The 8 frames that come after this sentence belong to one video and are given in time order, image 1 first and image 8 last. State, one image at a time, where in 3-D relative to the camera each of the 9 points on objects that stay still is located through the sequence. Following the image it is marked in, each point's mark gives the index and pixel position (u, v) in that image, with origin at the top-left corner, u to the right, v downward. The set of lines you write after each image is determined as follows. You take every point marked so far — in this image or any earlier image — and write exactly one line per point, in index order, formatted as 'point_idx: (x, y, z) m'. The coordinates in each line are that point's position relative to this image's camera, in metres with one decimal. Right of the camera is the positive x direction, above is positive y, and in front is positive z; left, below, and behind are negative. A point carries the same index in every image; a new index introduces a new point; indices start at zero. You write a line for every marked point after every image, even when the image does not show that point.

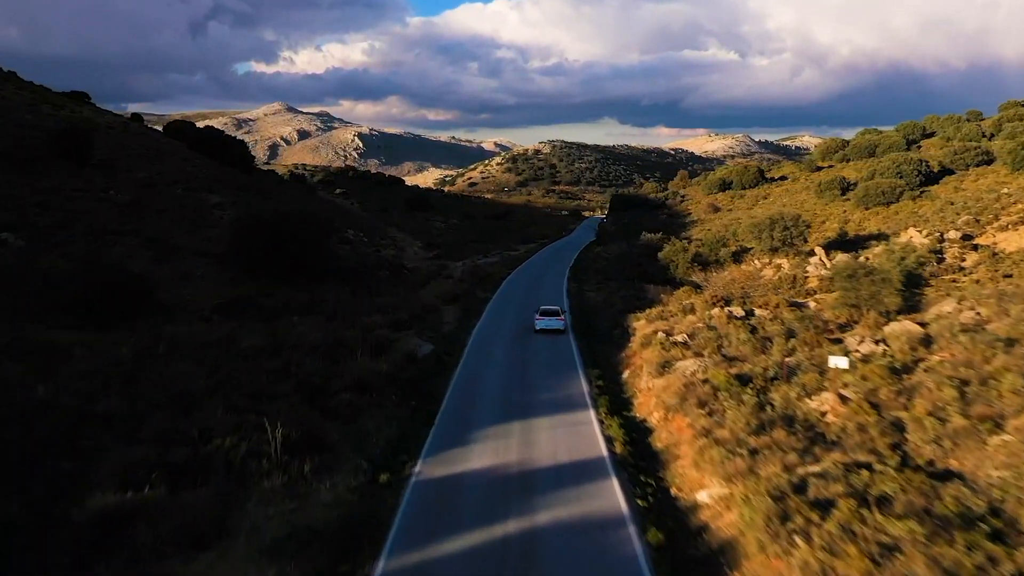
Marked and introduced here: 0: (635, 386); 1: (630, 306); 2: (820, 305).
0: (+1.4, -1.1, +10.0) m
1: (+2.2, -0.4, +16.5) m
2: (+4.8, -0.3, +13.2) m
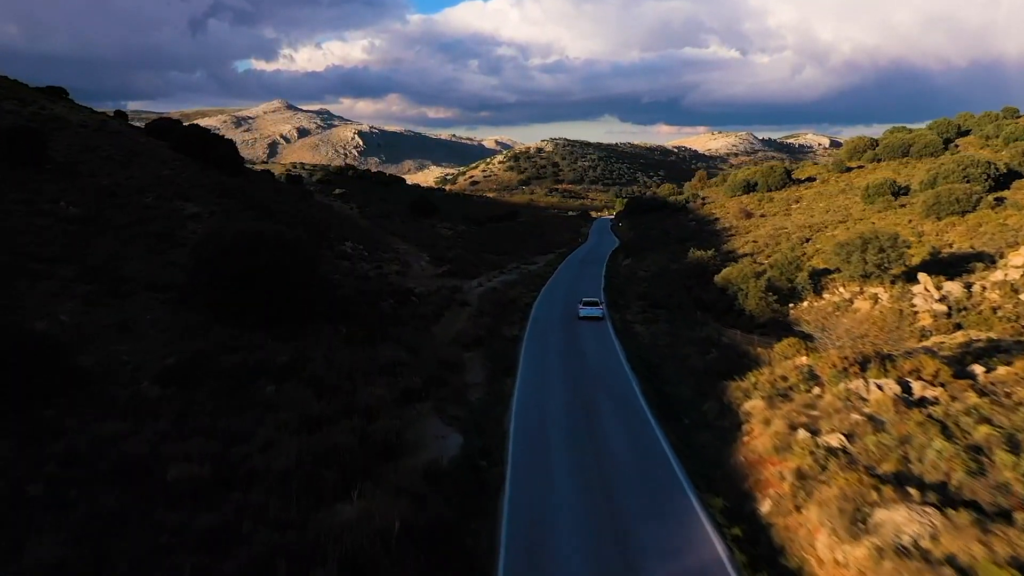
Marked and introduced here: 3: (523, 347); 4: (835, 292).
0: (+2.1, -1.9, +6.2) m
1: (+2.9, -1.1, +12.7) m
2: (+5.4, -1.0, +9.3) m
3: (+0.2, -1.0, +15.0) m
4: (+6.6, -0.1, +17.4) m
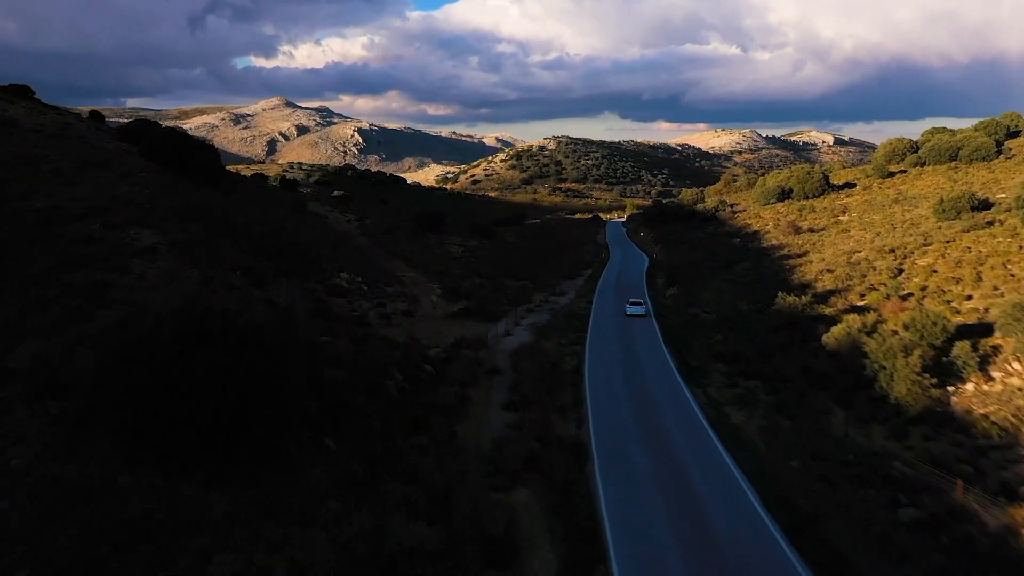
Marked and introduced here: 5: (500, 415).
0: (+2.9, -3.0, +1.4) m
1: (+3.7, -2.2, +8.0) m
2: (+6.2, -2.1, +4.6) m
3: (+1.0, -2.2, +10.3) m
4: (+7.3, -1.2, +12.6) m
5: (-0.2, -1.8, +12.4) m
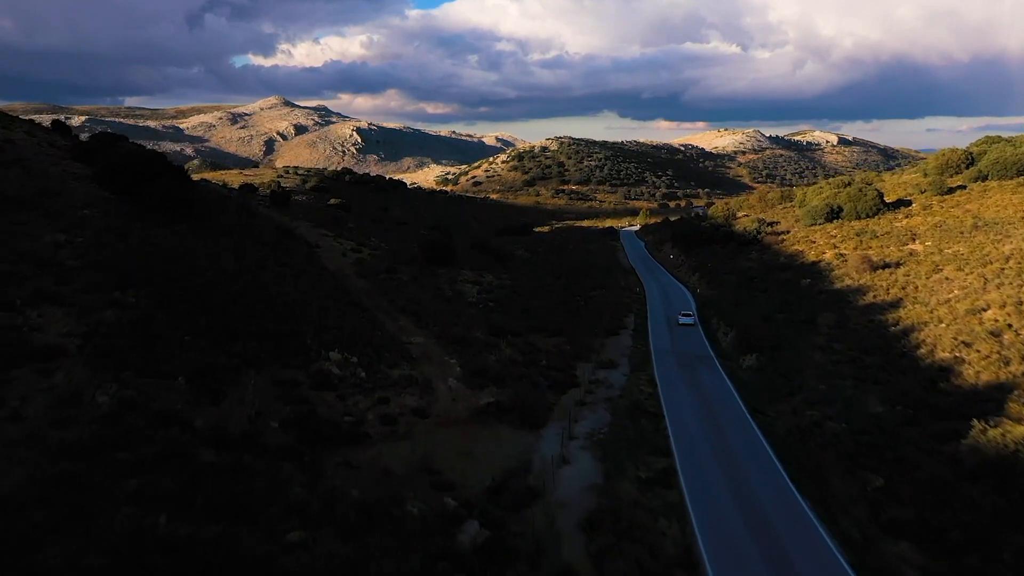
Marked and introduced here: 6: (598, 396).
0: (+3.8, -4.8, -4.1) m
1: (+4.6, -3.9, +2.4) m
2: (+7.2, -3.9, -0.9) m
3: (+1.9, -3.9, +4.7) m
4: (+8.3, -2.9, +7.1) m
5: (+0.8, -3.5, +6.8) m
6: (+1.8, -2.3, +17.8) m
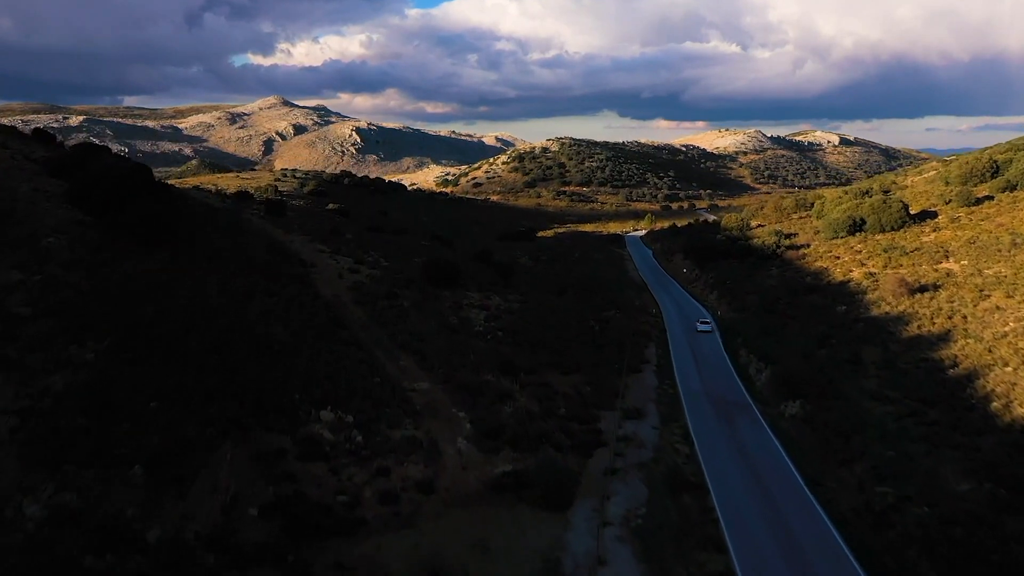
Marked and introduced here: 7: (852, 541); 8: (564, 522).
0: (+4.2, -5.7, -6.4) m
1: (+5.0, -4.8, +0.2) m
2: (+7.5, -4.8, -3.2) m
3: (+2.2, -4.8, +2.4) m
4: (+8.6, -3.8, +4.8) m
5: (+1.1, -4.4, +4.5) m
6: (+2.1, -3.1, +15.5) m
7: (+4.9, -3.6, +12.2) m
8: (+0.8, -3.5, +12.8) m
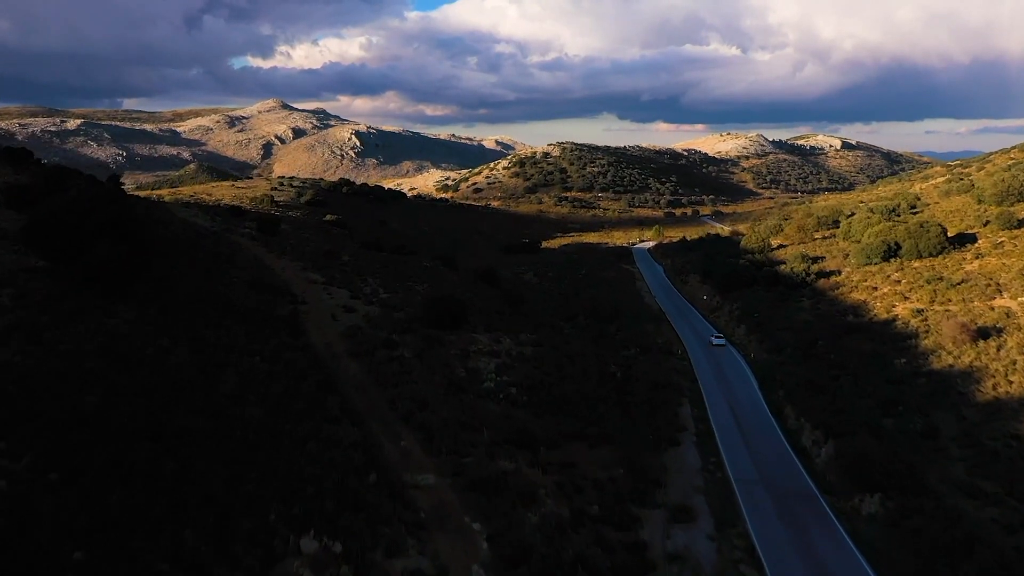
0: (+4.6, -7.0, -9.5) m
1: (+5.4, -6.1, -2.9) m
2: (+7.9, -6.1, -6.3) m
3: (+2.7, -6.1, -0.7) m
4: (+9.0, -5.1, +1.7) m
5: (+1.5, -5.7, +1.4) m
6: (+2.5, -4.5, +12.4) m
7: (+5.3, -5.0, +9.1) m
8: (+1.2, -4.8, +9.7) m
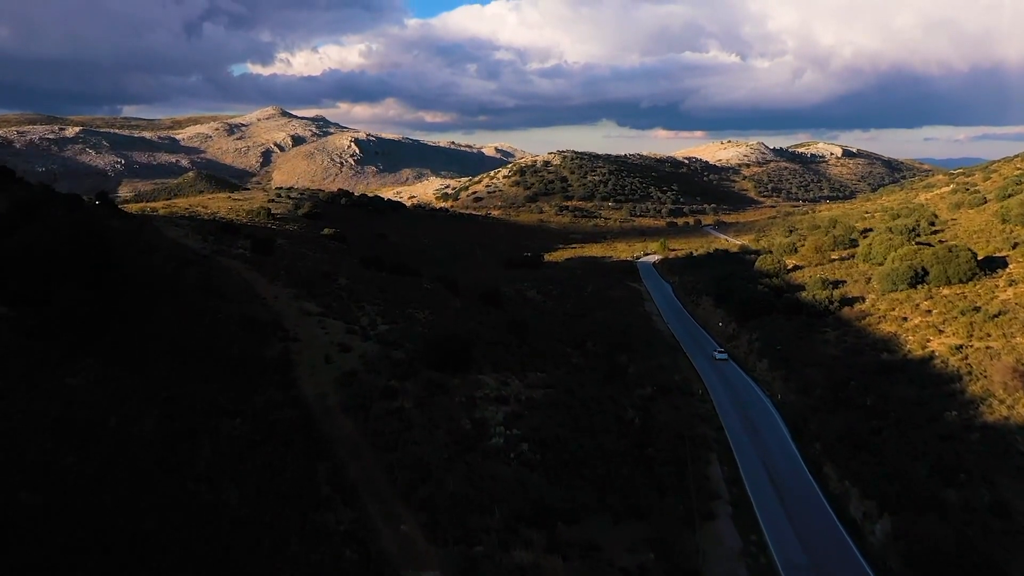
0: (+4.9, -7.8, -11.8) m
1: (+5.7, -7.1, -5.2) m
2: (+8.2, -7.0, -8.5) m
3: (+3.0, -7.1, -2.9) m
4: (+9.3, -6.1, -0.5) m
5: (+1.8, -6.7, -0.8) m
6: (+2.8, -5.5, +10.2) m
7: (+5.6, -6.0, +6.9) m
8: (+1.5, -5.9, +7.5) m
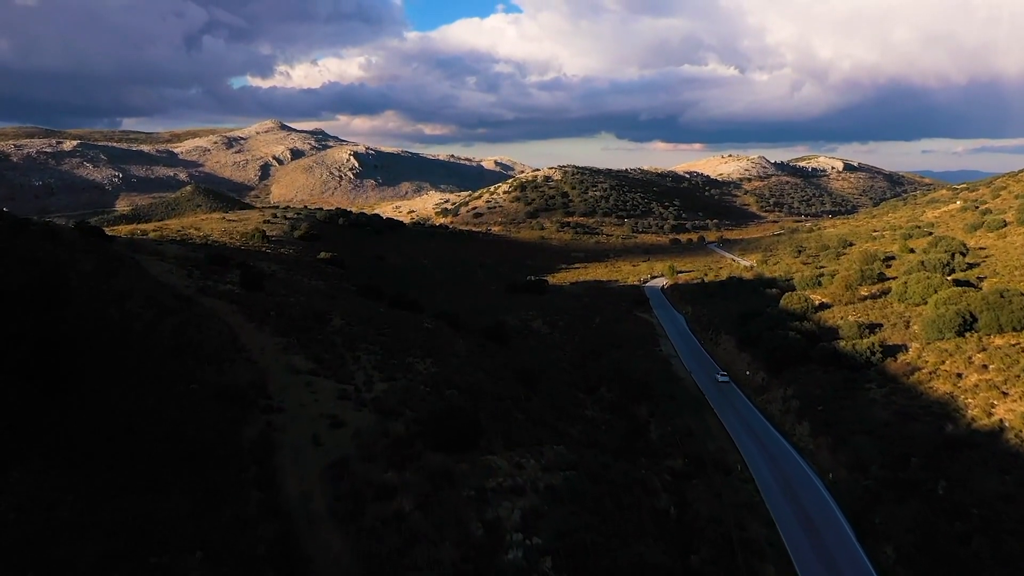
0: (+5.4, -9.1, -15.3) m
1: (+6.2, -8.5, -8.7) m
2: (+8.7, -8.3, -12.0) m
3: (+3.4, -8.5, -6.4) m
4: (+9.8, -7.6, -4.0) m
5: (+2.3, -8.2, -4.3) m
6: (+3.3, -7.2, +6.7) m
7: (+6.0, -7.6, +3.4) m
8: (+1.9, -7.4, +4.0) m
